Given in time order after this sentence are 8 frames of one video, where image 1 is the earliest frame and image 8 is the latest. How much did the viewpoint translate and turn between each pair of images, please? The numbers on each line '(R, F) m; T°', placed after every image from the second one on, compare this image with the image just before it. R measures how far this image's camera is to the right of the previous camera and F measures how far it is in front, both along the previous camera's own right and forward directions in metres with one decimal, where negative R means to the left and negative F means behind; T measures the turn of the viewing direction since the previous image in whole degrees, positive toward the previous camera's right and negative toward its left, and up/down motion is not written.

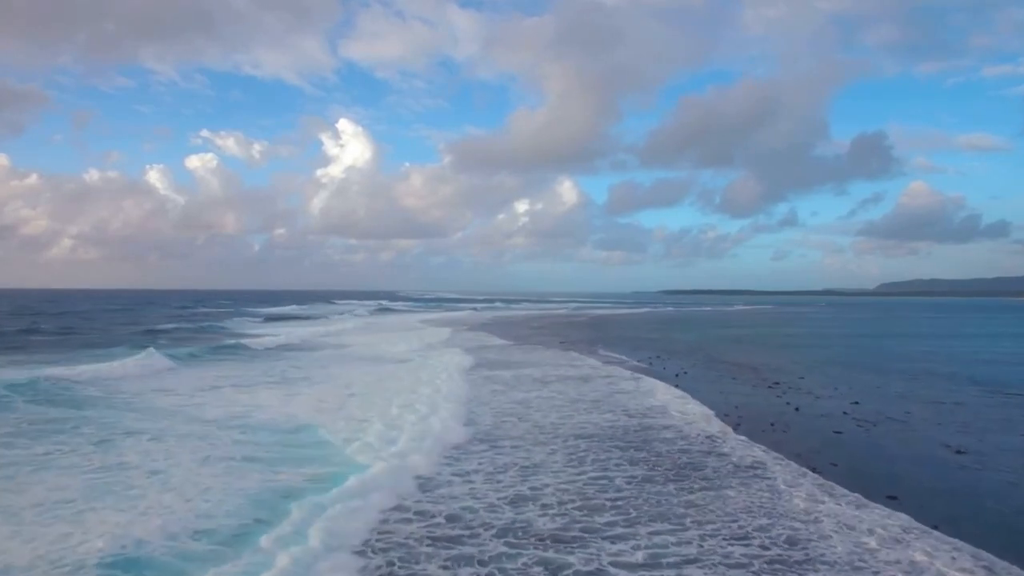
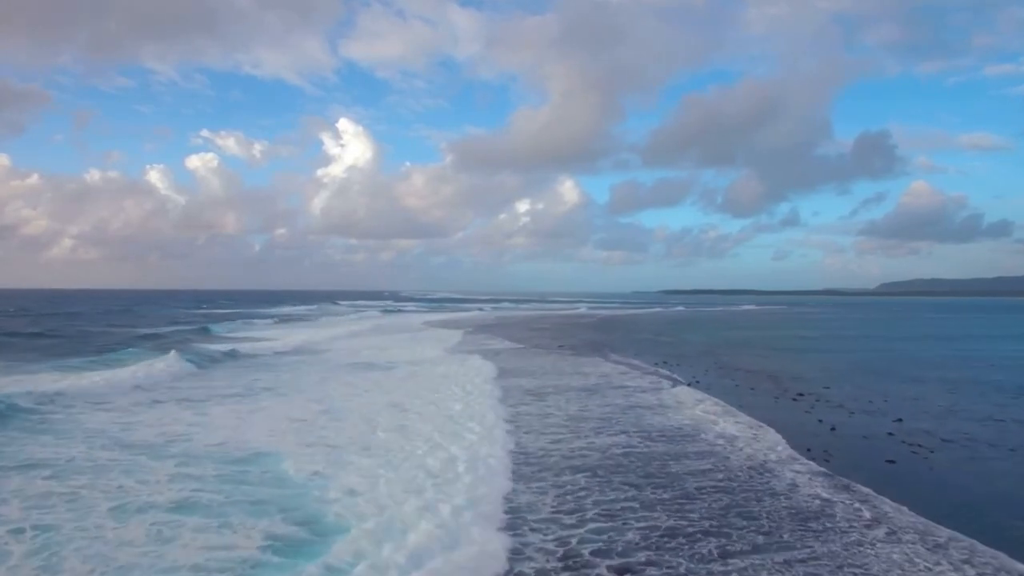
(-0.3, +0.7) m; 0°
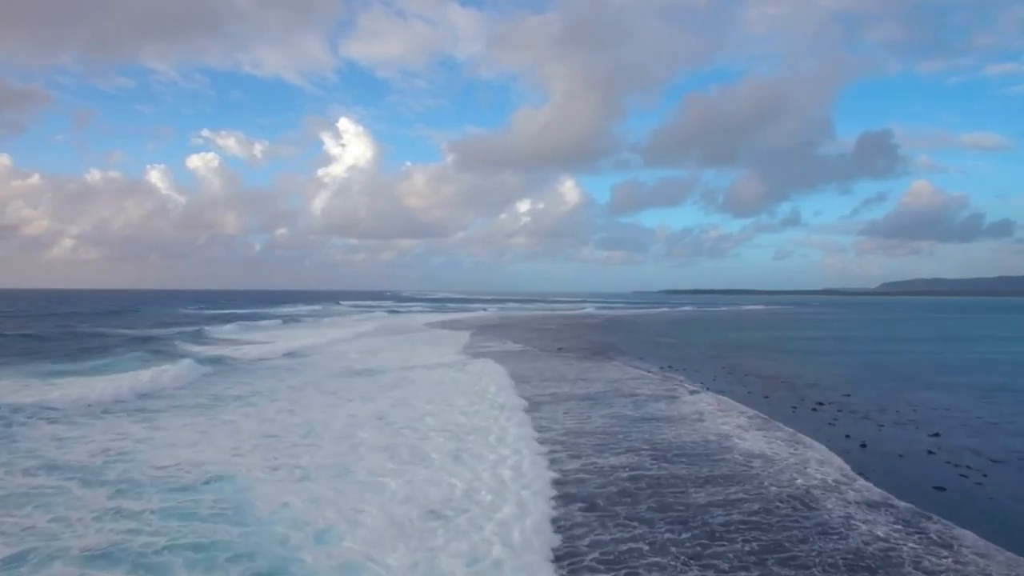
(-0.2, +0.3) m; 0°
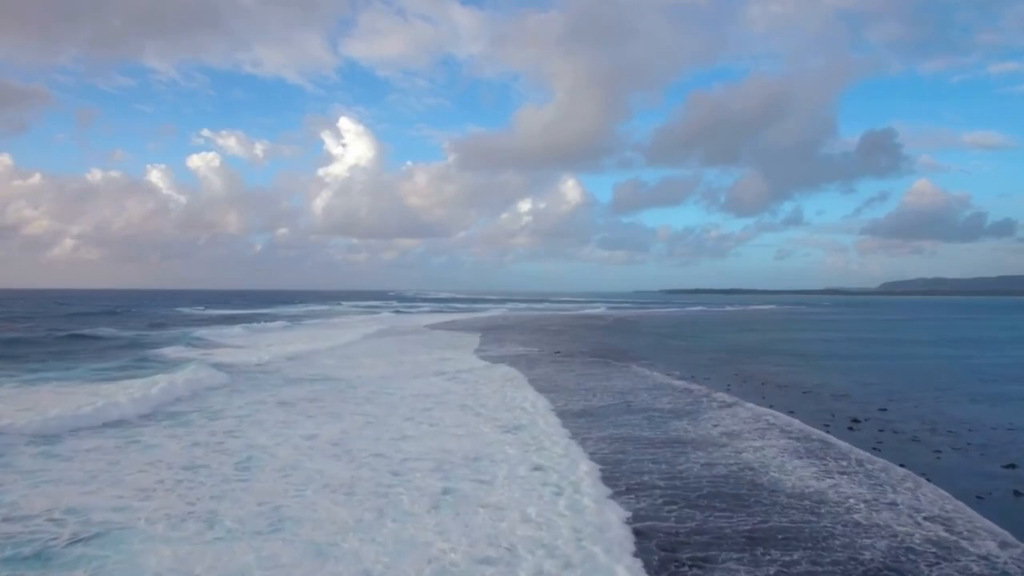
(-0.4, +0.5) m; 0°
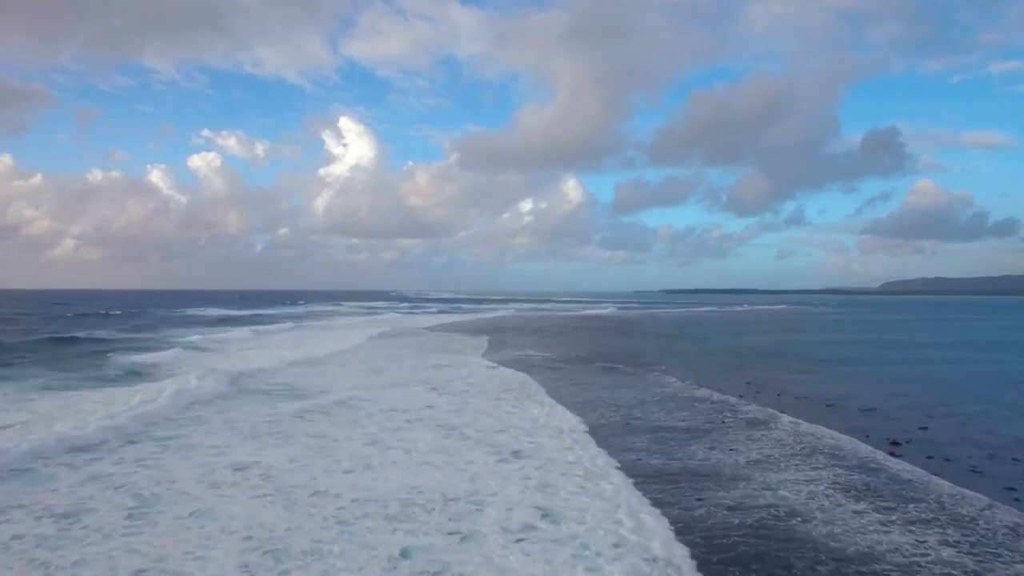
(-0.4, +0.7) m; 0°
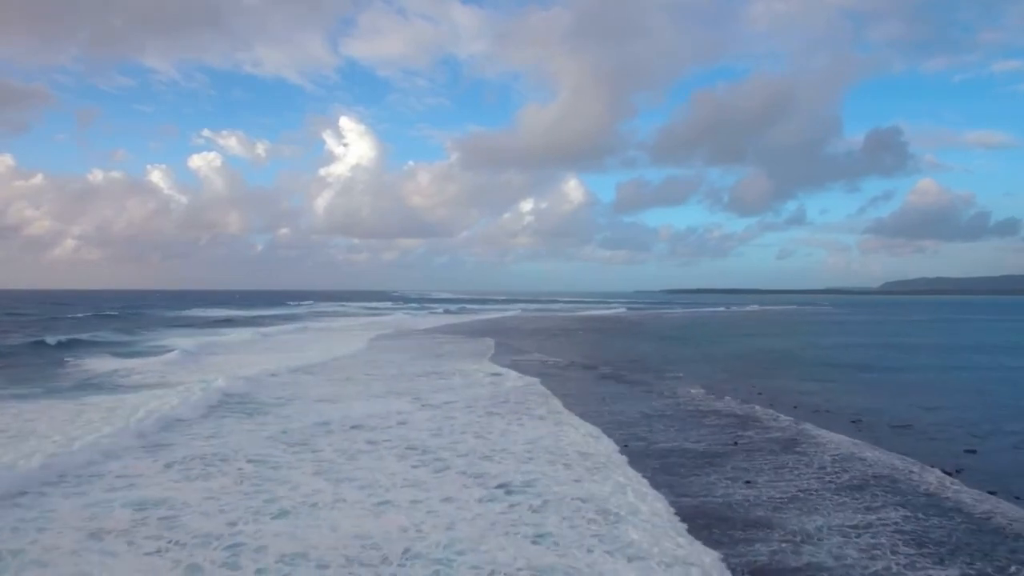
(-0.3, +0.4) m; 0°
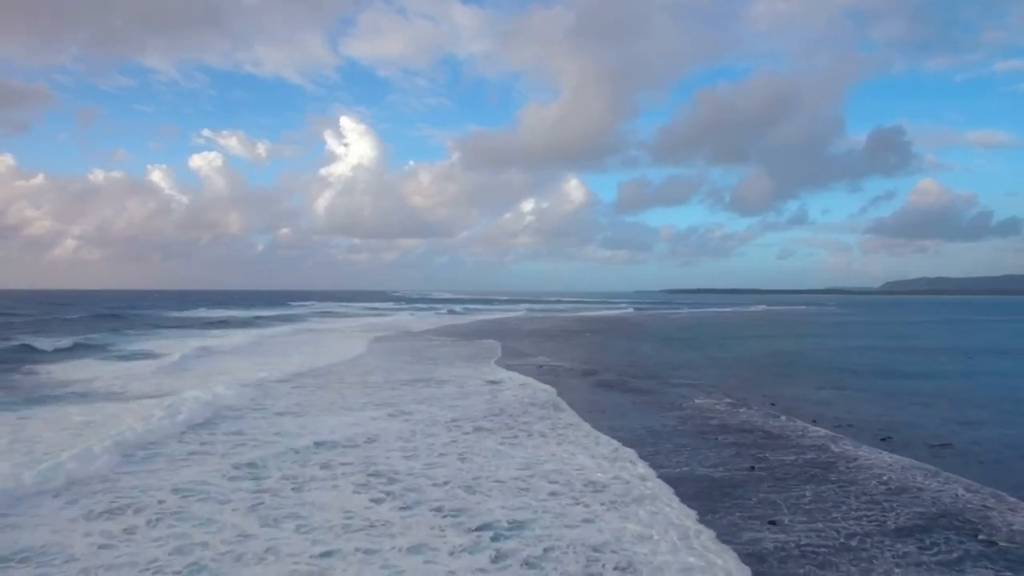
(-0.2, +0.6) m; 0°
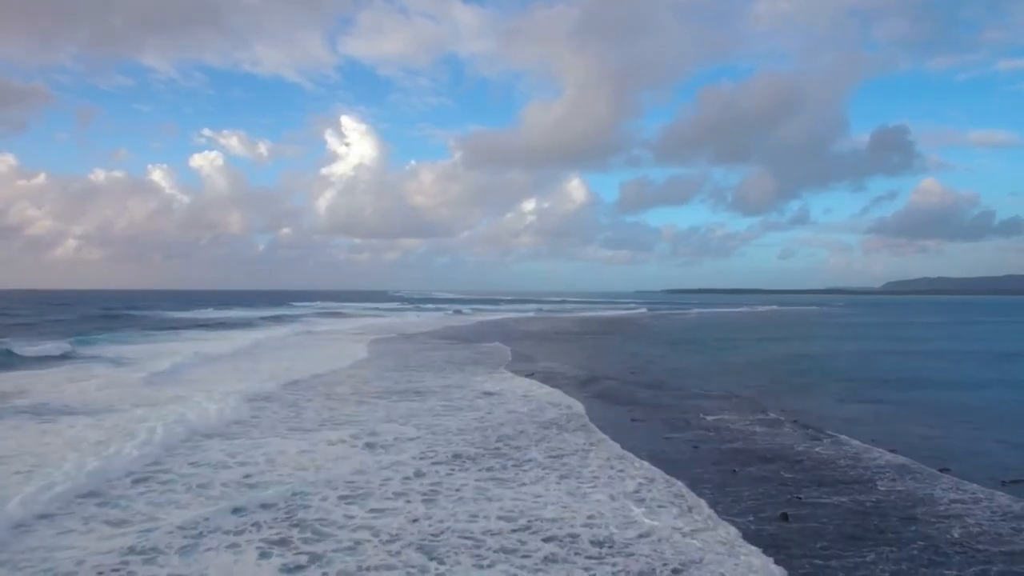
(-0.3, +0.7) m; 0°
